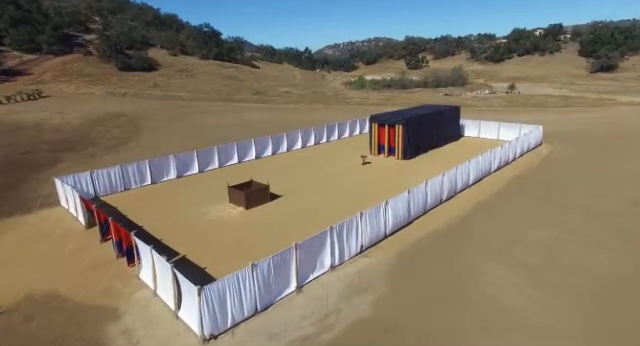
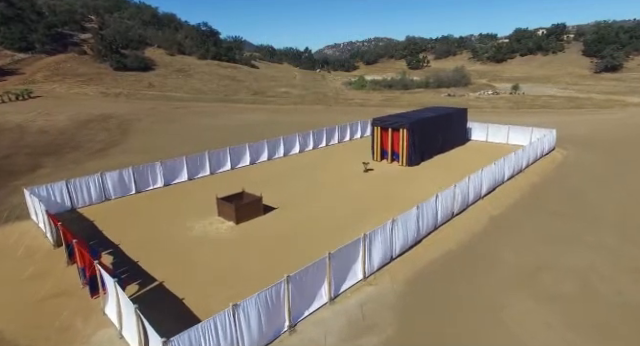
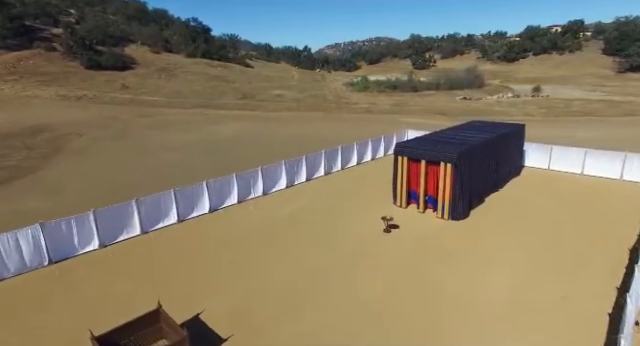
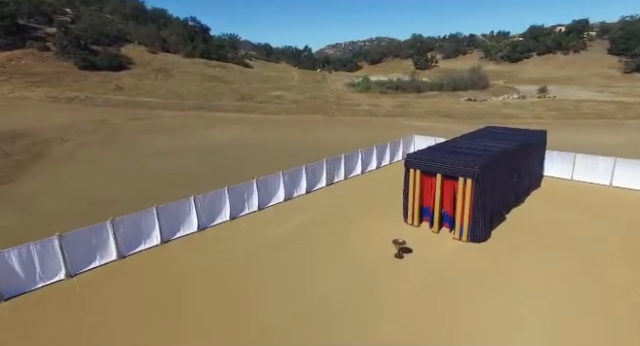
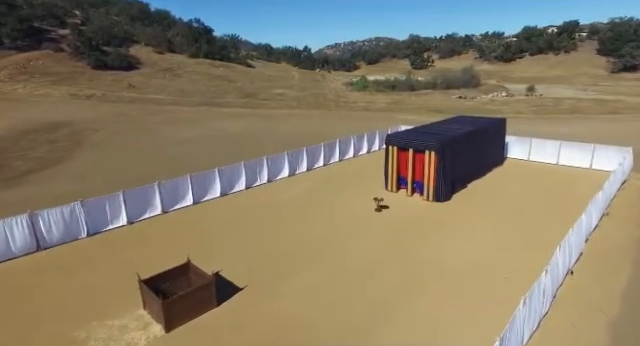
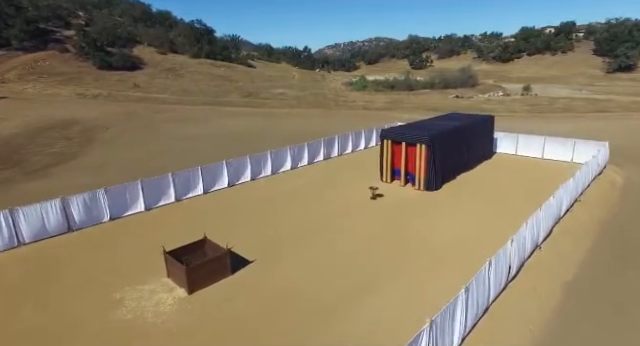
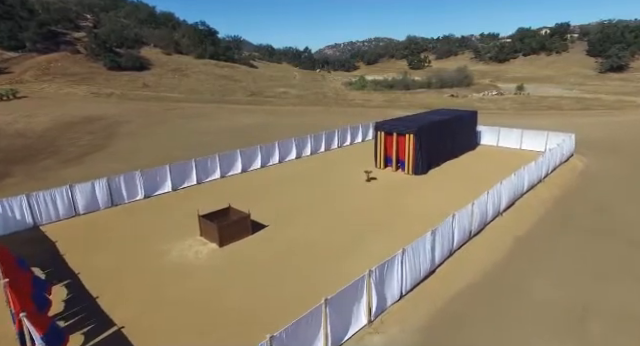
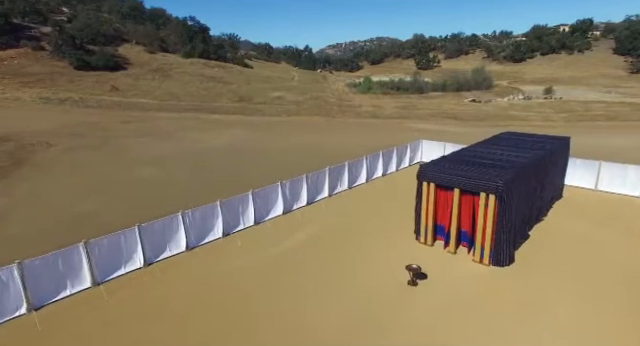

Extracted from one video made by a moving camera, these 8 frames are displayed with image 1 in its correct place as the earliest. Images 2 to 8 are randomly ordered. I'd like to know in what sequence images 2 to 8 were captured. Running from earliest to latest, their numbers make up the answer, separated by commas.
2, 7, 6, 5, 3, 4, 8
